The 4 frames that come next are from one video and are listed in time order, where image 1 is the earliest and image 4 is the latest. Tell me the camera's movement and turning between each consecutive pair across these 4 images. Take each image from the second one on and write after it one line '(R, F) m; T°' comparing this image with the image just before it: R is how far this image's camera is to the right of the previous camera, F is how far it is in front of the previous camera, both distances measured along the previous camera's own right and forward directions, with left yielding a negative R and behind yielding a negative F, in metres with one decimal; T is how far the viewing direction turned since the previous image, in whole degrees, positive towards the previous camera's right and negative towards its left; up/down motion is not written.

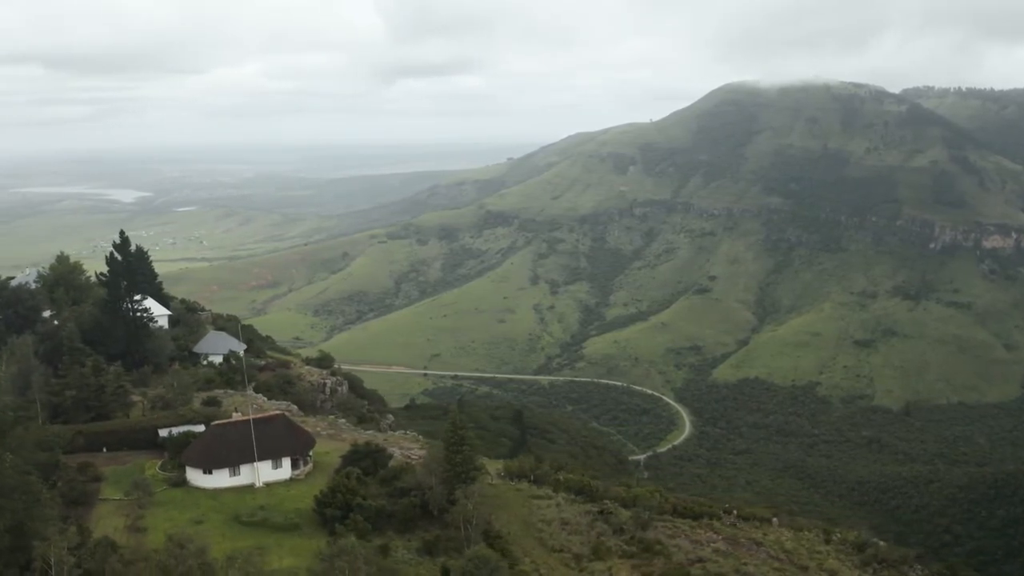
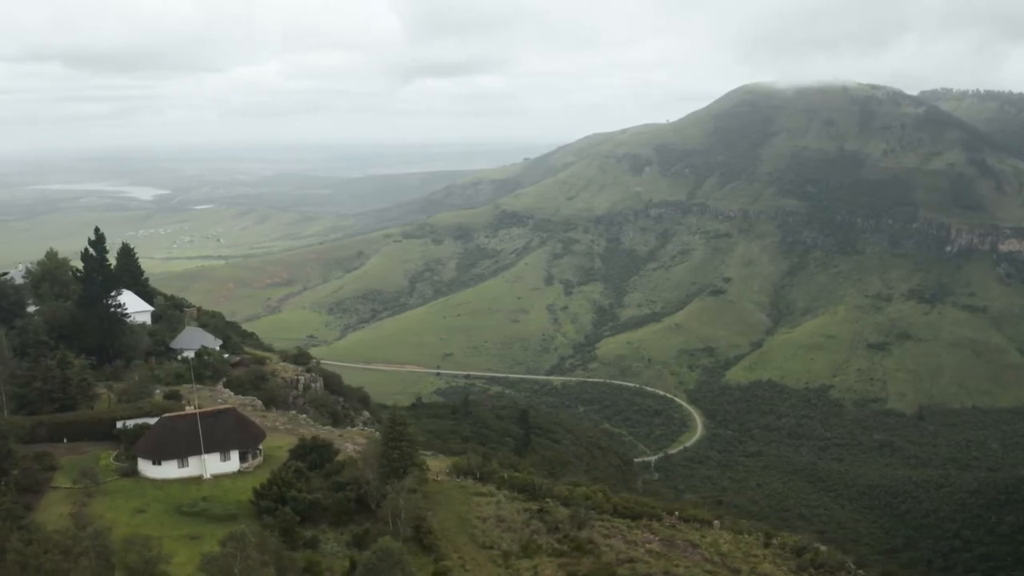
(+2.5, -0.4) m; -1°
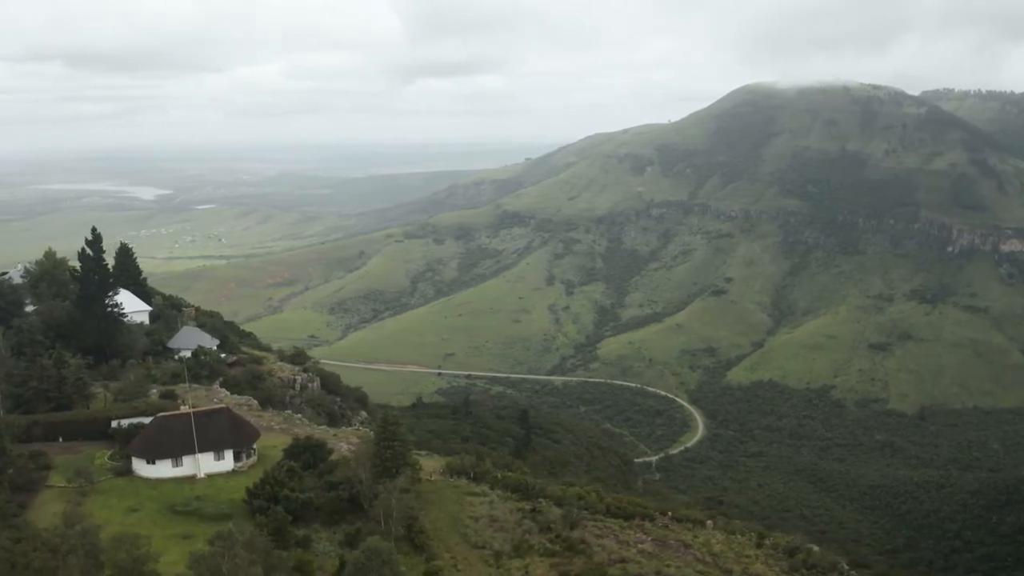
(+0.3, -0.1) m; 0°
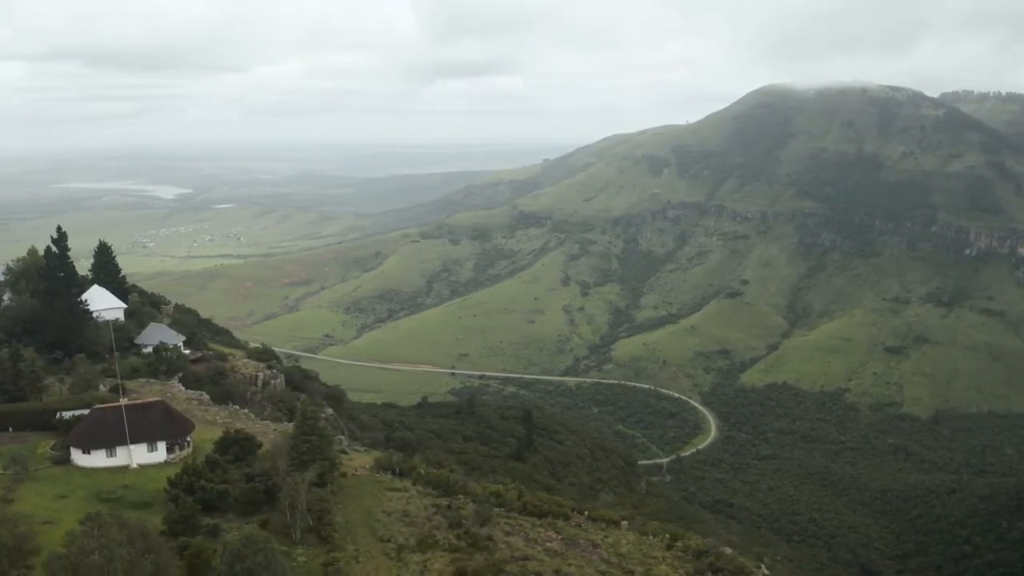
(+3.4, -0.8) m; -1°
